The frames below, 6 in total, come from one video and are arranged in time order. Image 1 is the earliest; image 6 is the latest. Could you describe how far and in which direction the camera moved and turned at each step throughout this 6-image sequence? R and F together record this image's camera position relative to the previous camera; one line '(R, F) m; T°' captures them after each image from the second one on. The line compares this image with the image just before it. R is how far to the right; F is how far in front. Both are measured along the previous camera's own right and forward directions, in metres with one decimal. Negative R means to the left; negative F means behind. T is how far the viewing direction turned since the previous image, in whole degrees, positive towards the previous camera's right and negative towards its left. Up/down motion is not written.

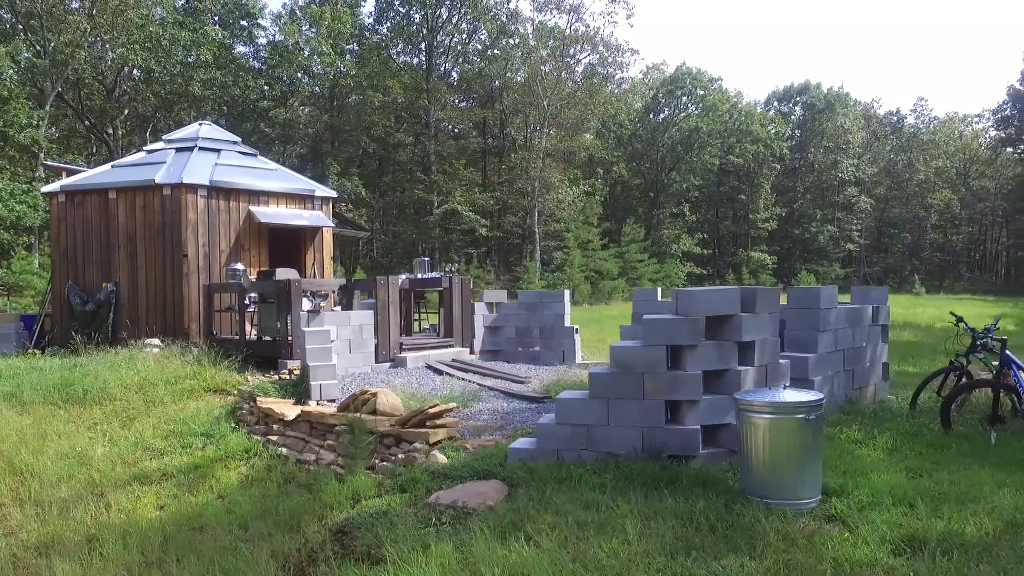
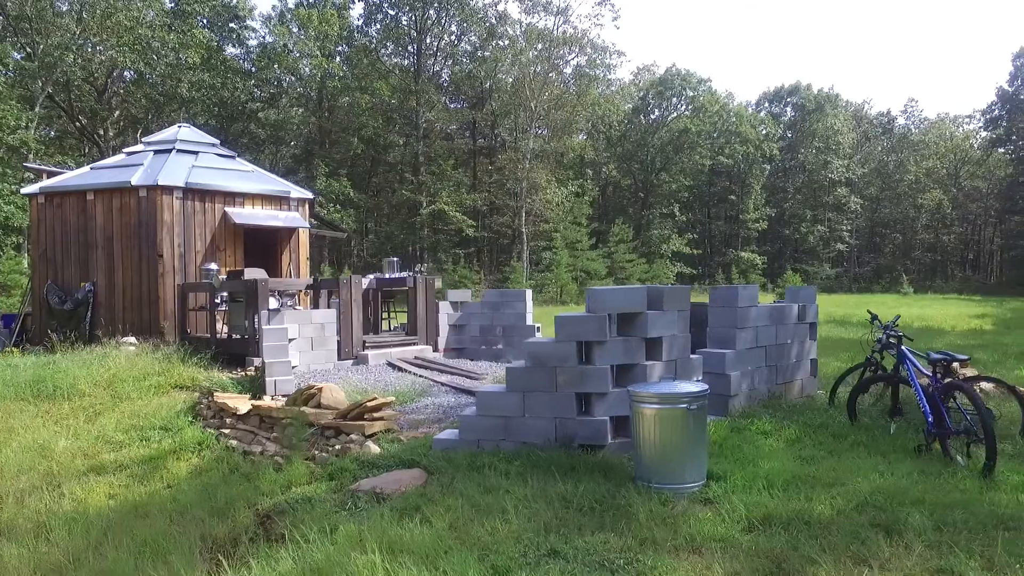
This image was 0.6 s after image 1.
(+0.4, -0.2) m; 0°
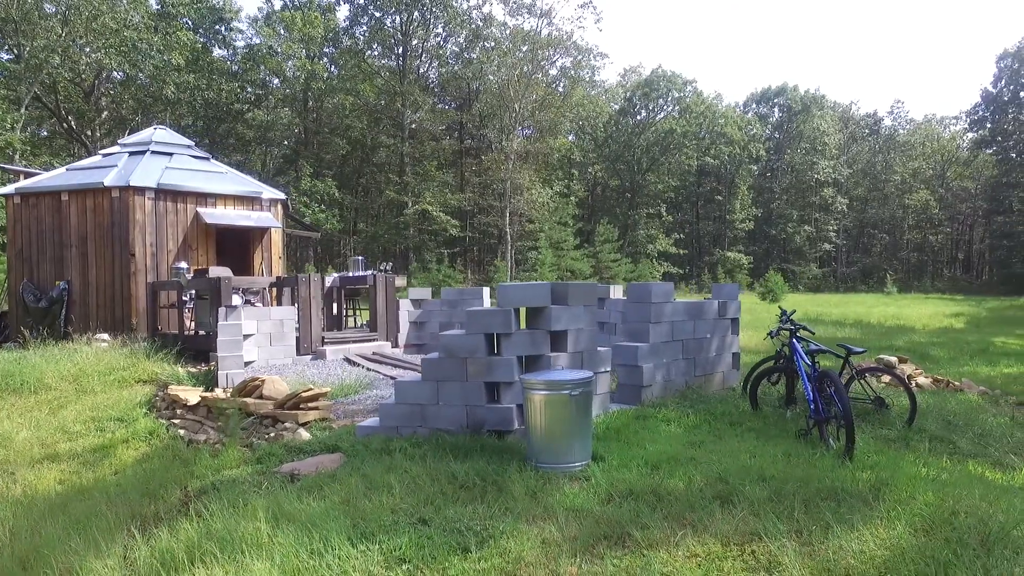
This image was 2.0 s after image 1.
(+0.5, -0.3) m; 0°
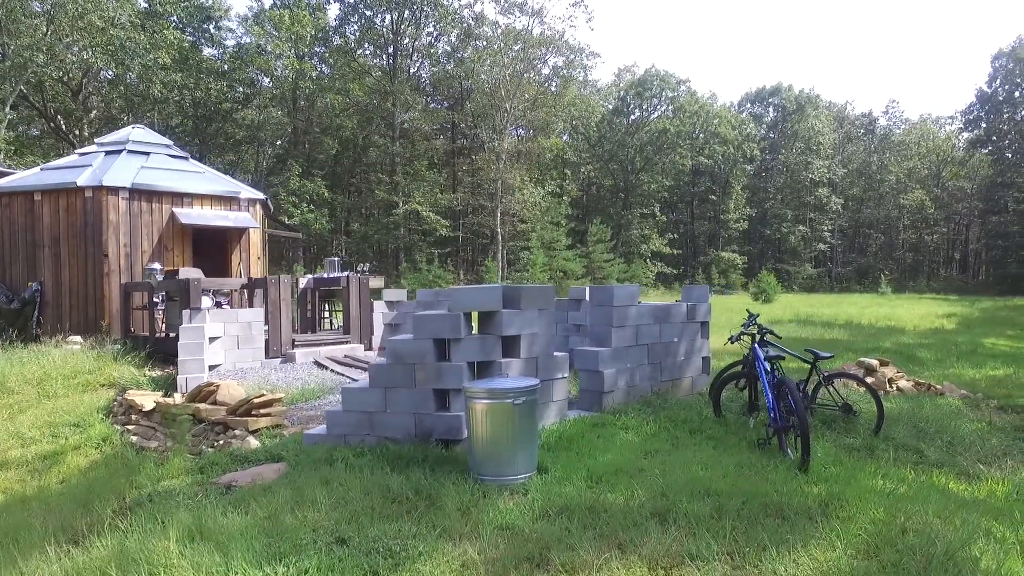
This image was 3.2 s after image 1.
(+0.3, +0.2) m; 0°
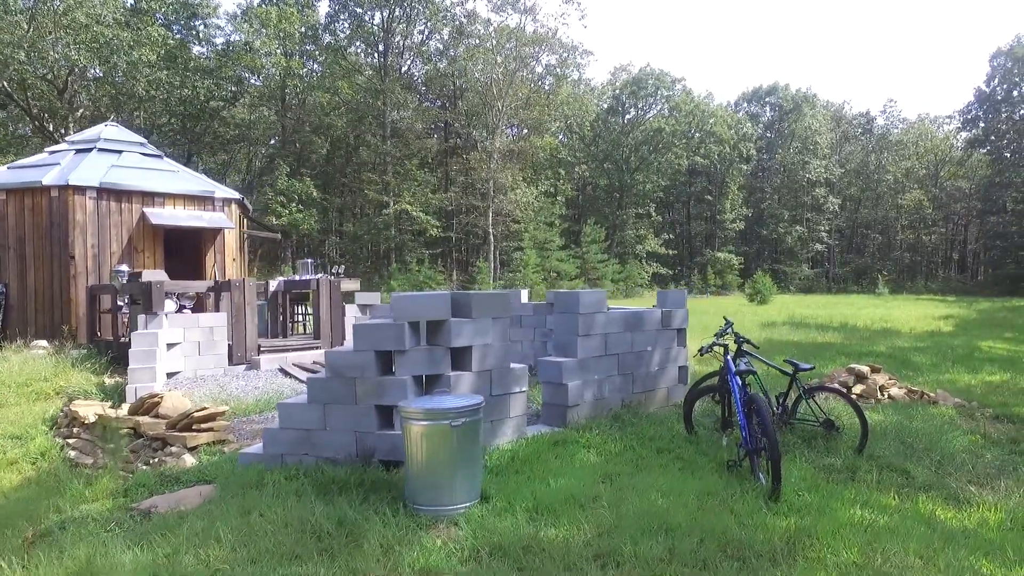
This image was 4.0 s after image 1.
(+0.2, +0.3) m; 0°
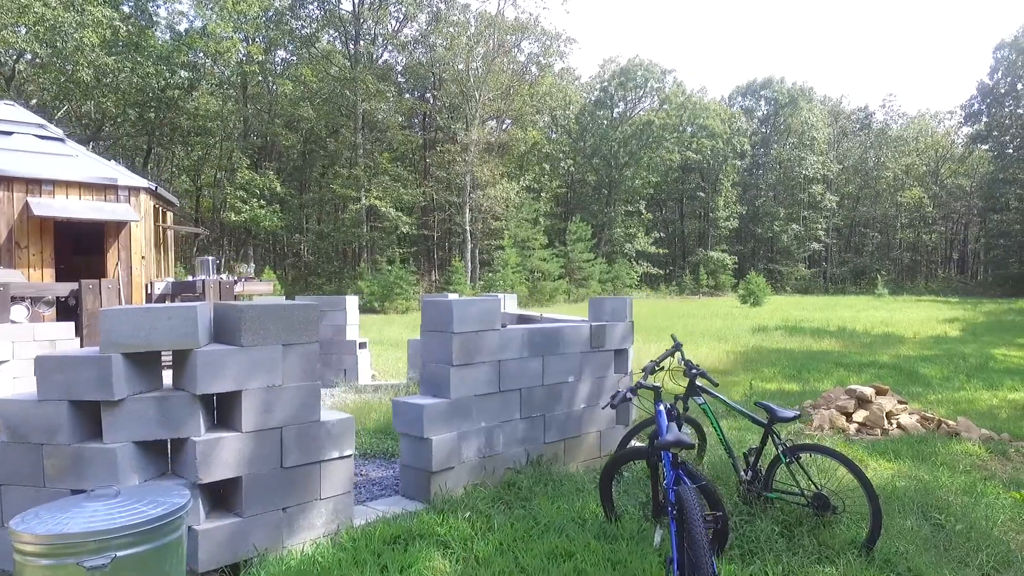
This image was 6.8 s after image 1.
(+0.6, +1.5) m; 0°
